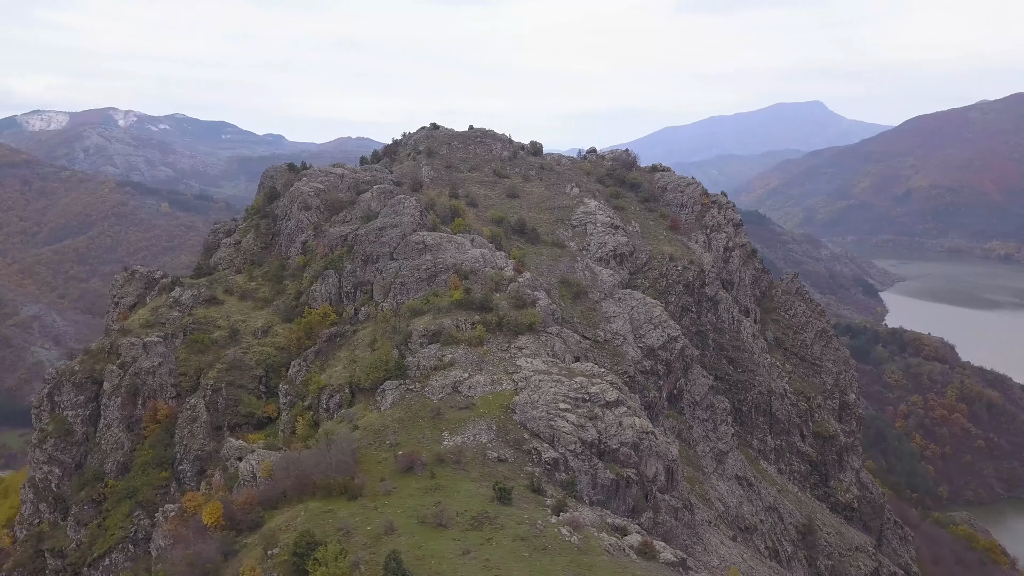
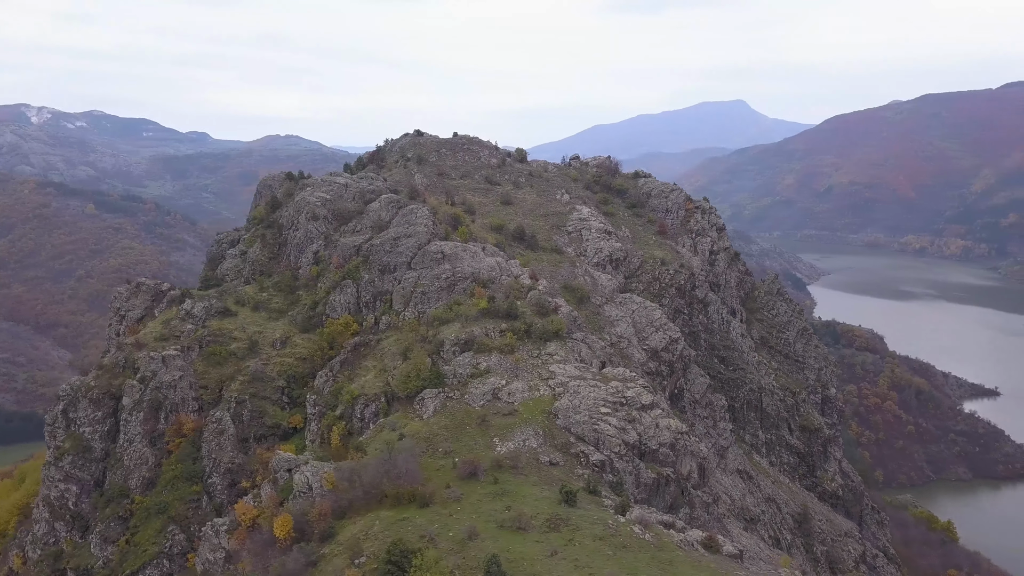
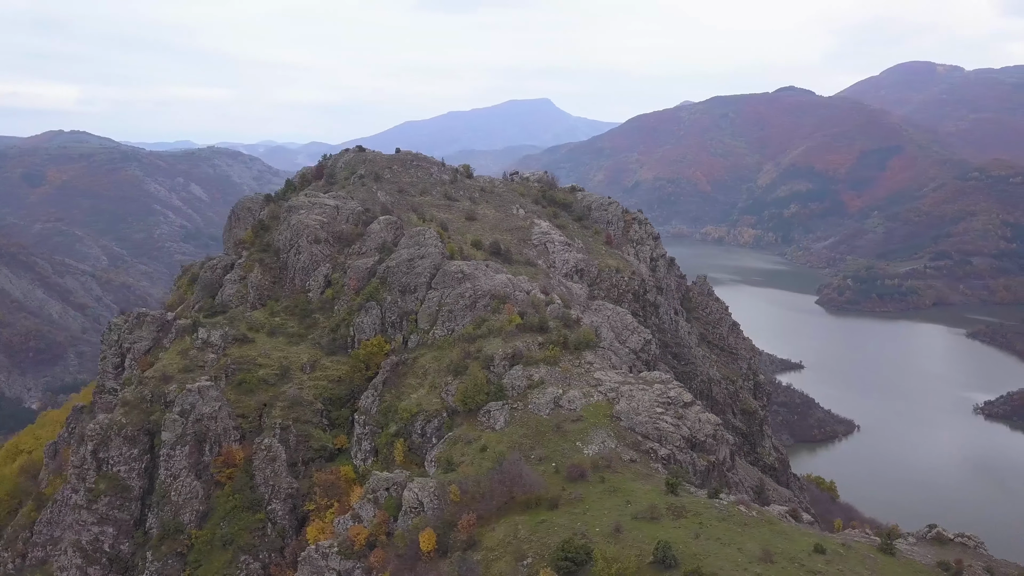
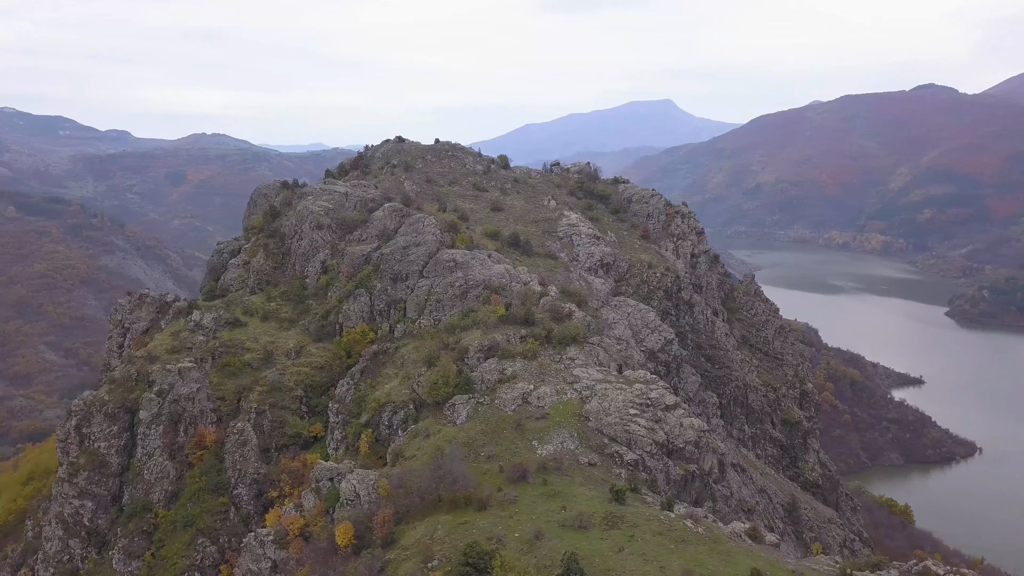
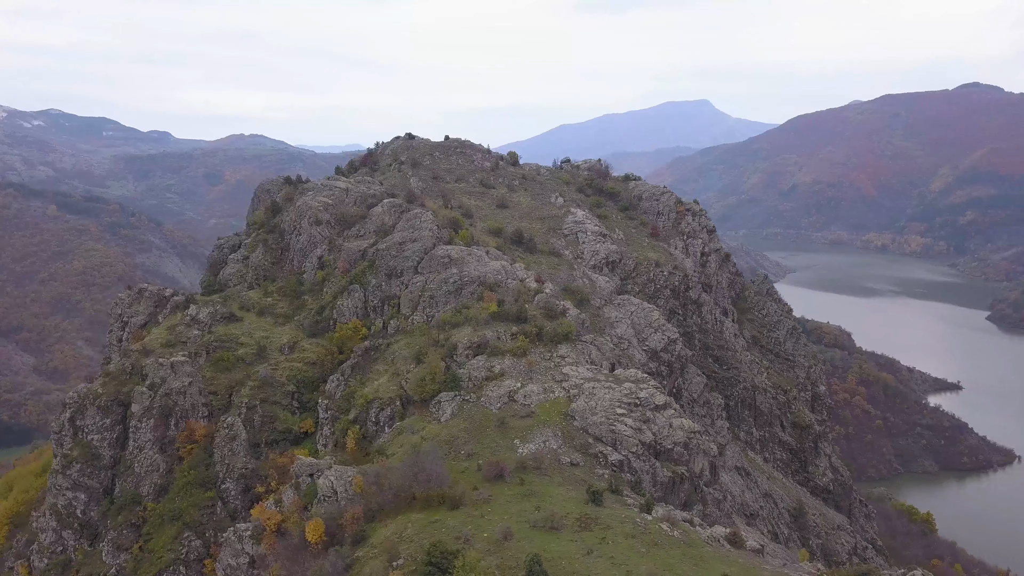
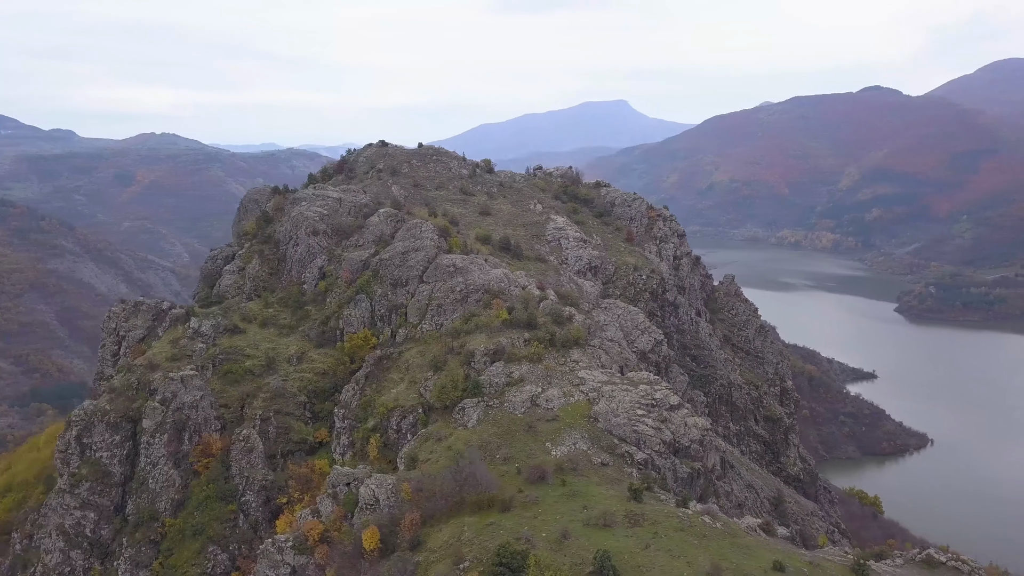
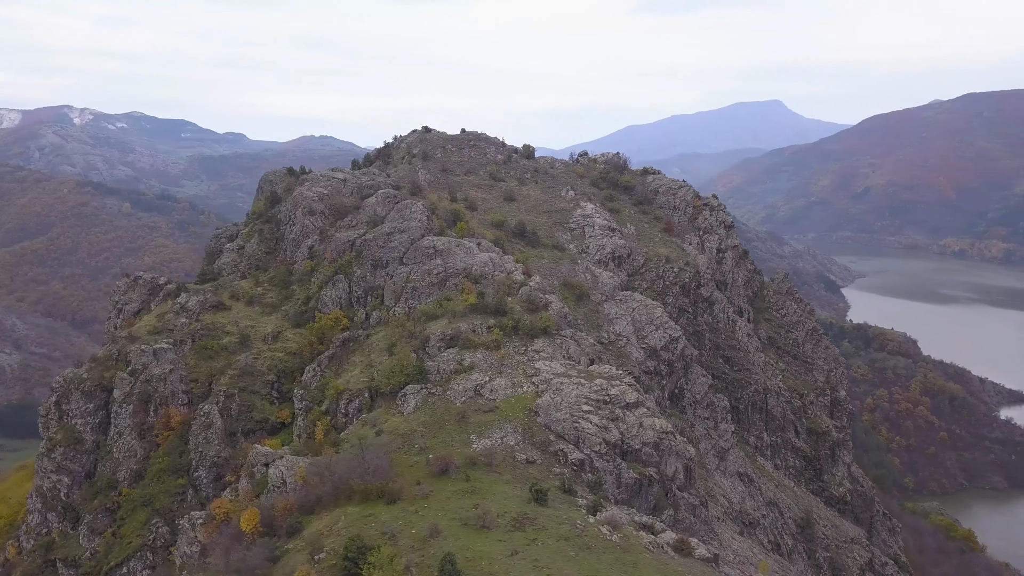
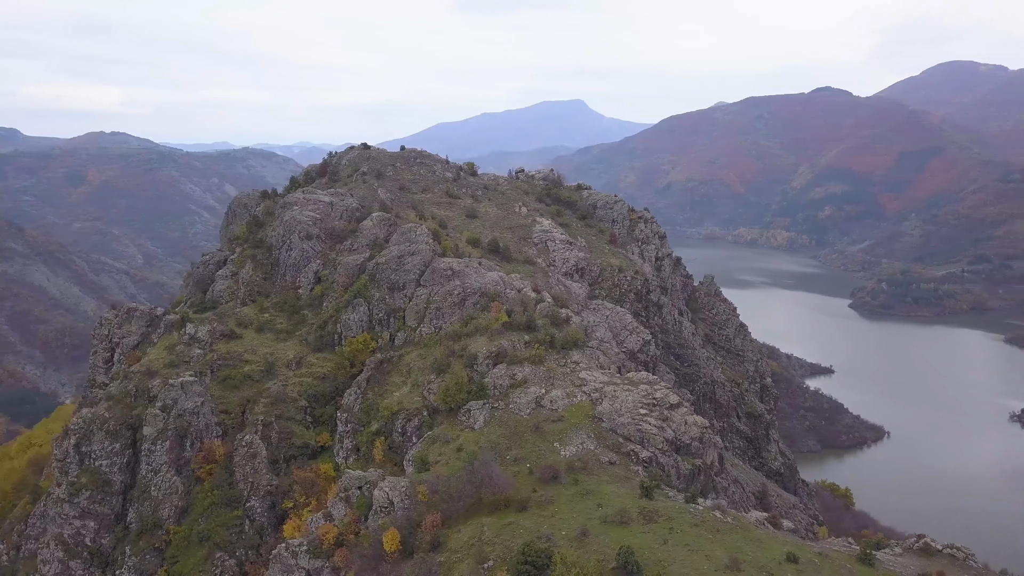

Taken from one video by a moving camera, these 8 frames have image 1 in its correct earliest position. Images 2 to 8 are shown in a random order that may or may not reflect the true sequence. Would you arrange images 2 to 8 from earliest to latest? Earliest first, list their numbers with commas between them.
7, 2, 5, 4, 6, 8, 3
